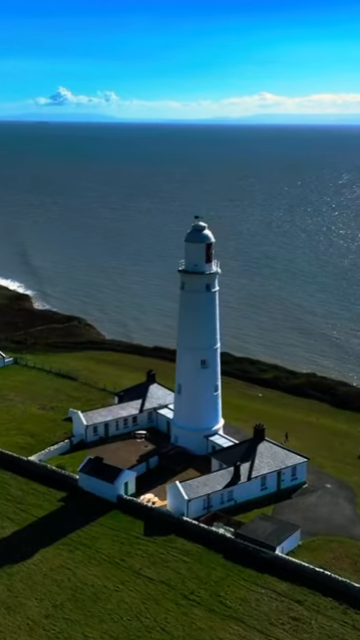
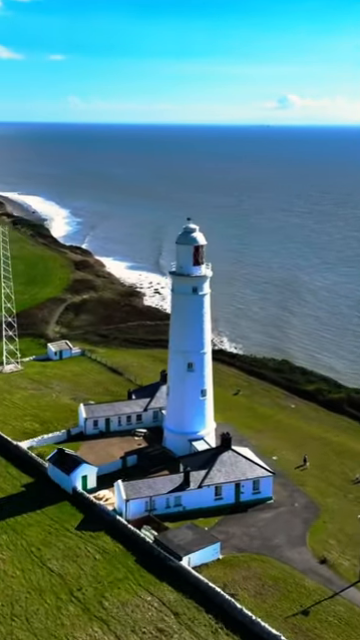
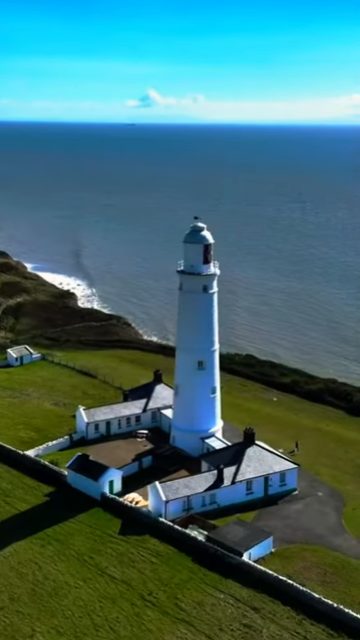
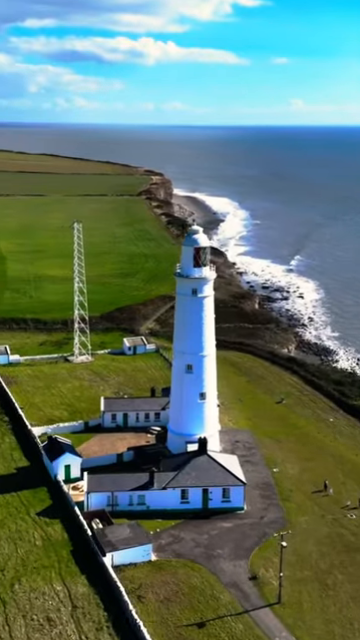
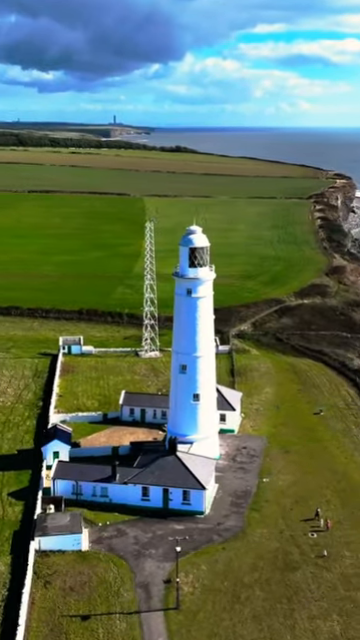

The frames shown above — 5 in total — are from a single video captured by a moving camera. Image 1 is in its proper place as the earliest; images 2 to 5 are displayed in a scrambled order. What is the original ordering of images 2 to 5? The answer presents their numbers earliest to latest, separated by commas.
3, 2, 4, 5
